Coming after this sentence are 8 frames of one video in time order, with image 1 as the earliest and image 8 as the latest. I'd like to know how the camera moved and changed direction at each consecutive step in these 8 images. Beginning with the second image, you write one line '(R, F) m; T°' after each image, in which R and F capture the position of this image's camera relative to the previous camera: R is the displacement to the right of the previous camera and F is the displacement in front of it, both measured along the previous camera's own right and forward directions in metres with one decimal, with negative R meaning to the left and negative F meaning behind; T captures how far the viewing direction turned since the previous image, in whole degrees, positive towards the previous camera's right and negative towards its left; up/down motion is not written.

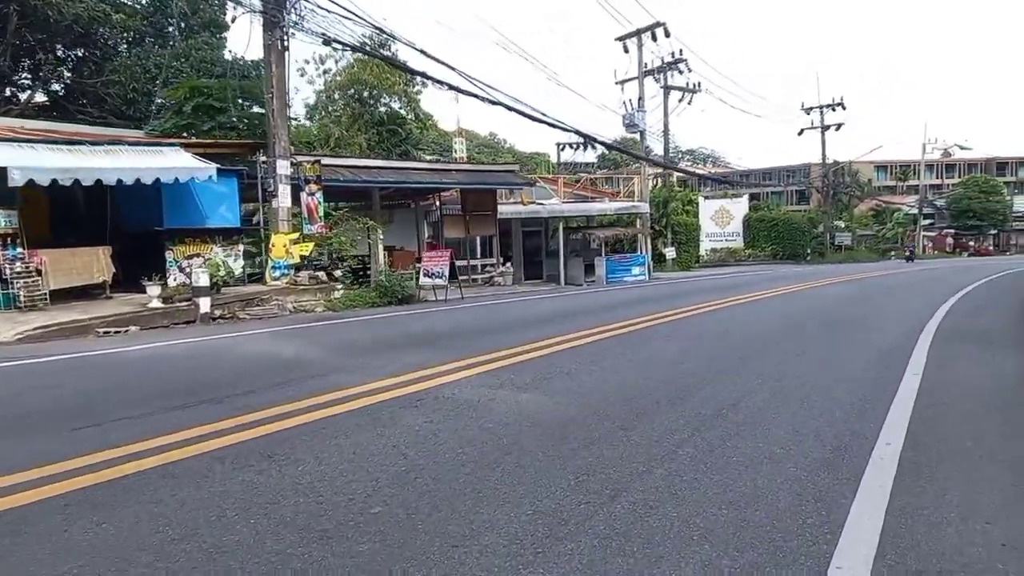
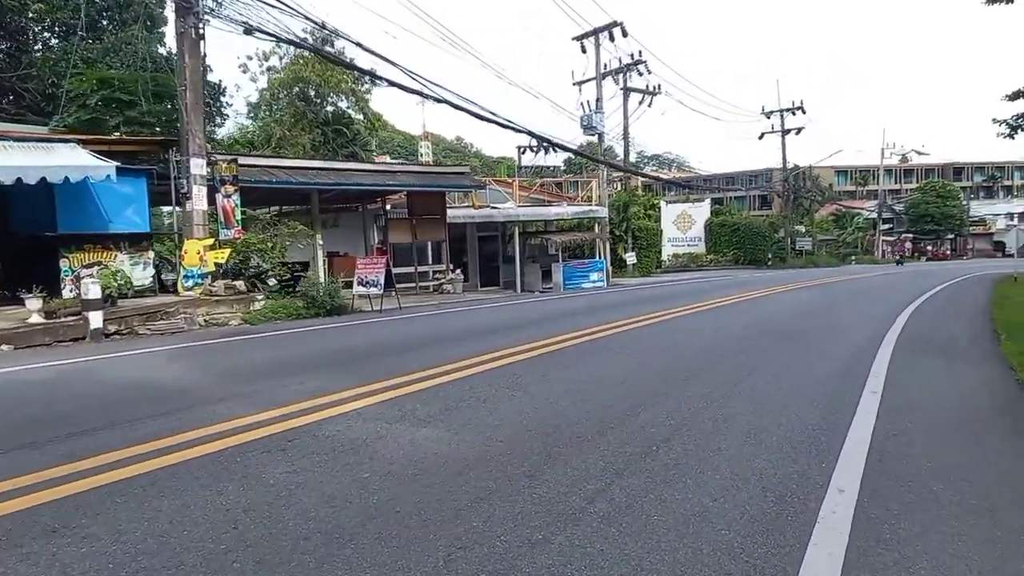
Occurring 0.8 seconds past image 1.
(+0.5, +1.0) m; +2°
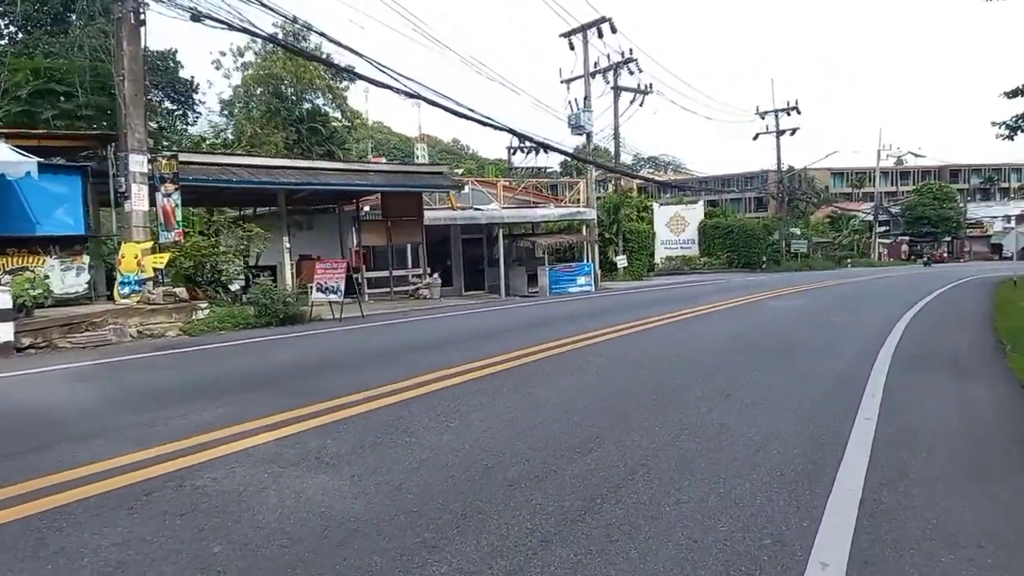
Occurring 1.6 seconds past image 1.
(+0.5, +1.0) m; 0°
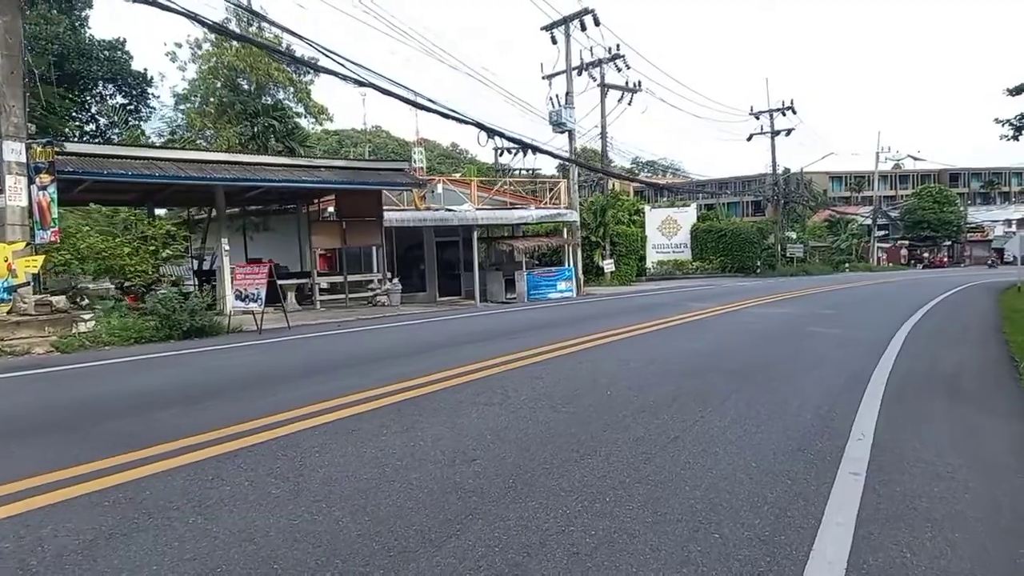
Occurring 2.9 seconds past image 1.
(+0.9, +1.6) m; 0°
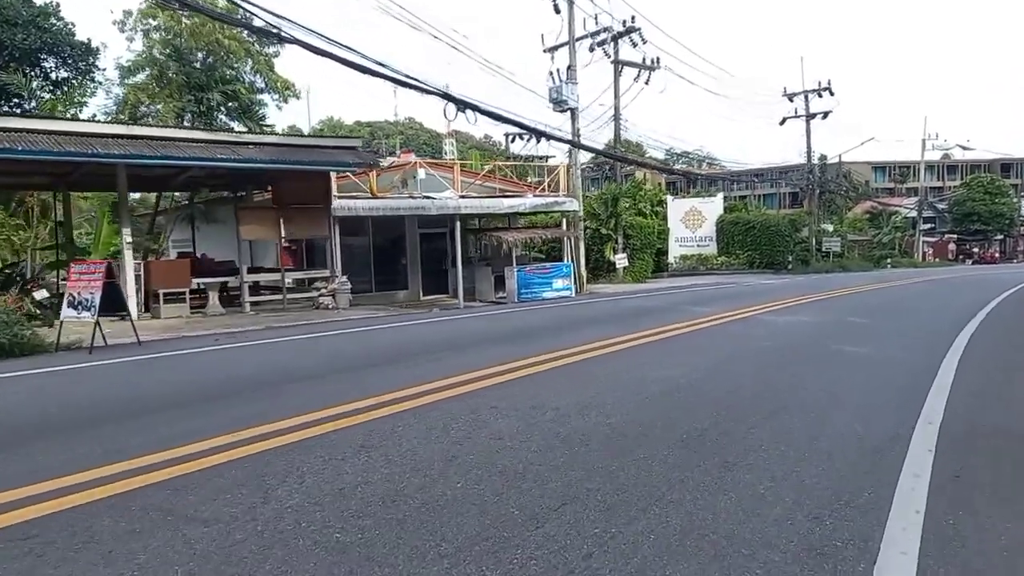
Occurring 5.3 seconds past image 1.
(+1.5, +3.0) m; -3°
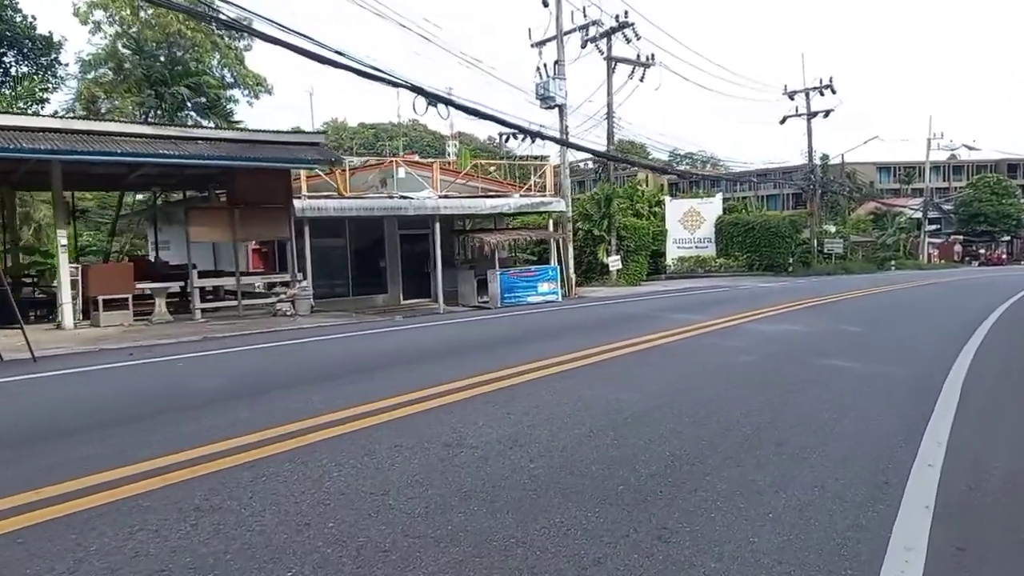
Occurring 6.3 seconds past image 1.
(+0.7, +1.1) m; 0°
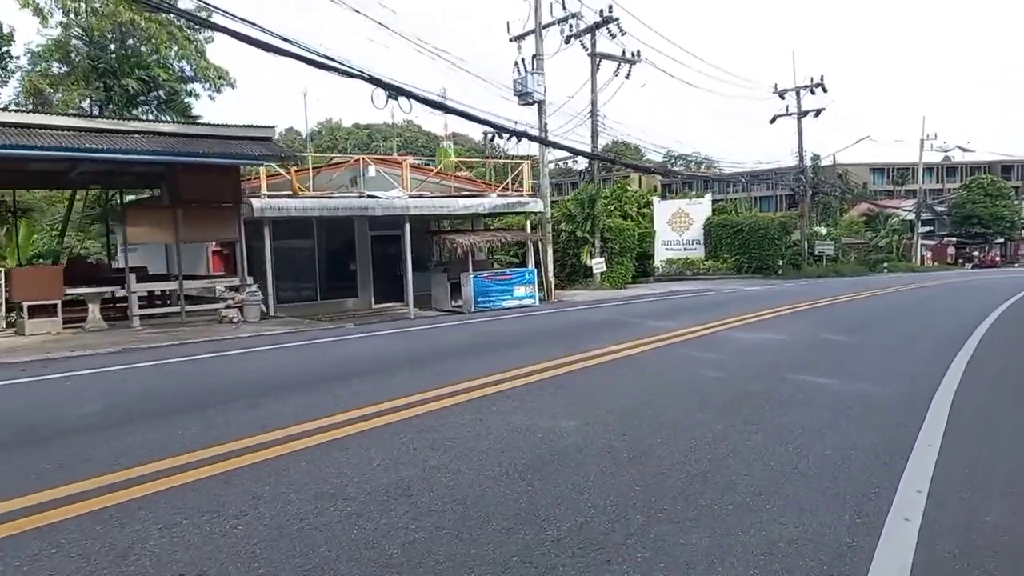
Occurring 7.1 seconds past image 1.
(+0.6, +0.9) m; 0°
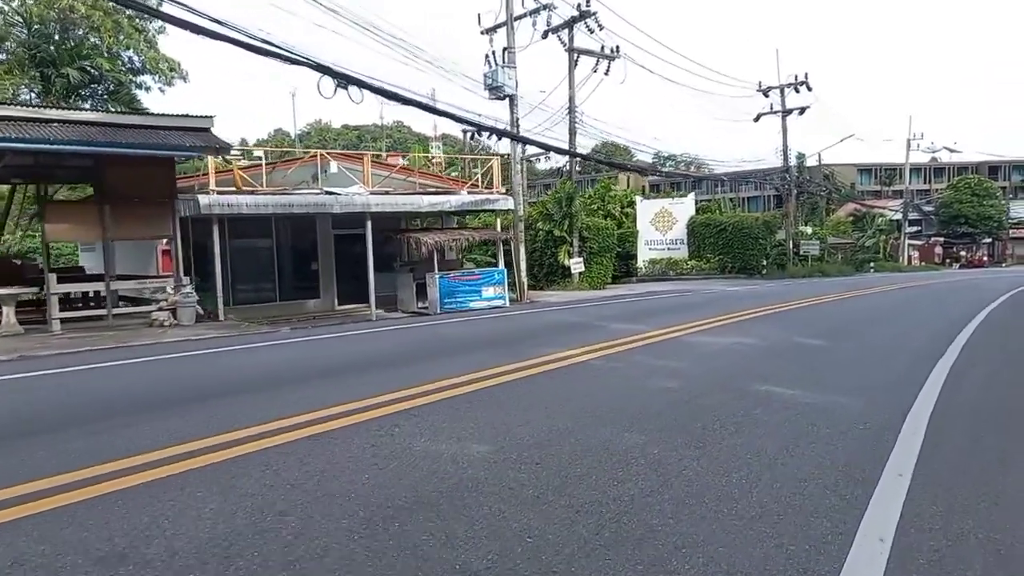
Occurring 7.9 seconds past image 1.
(+0.7, +1.0) m; +1°
